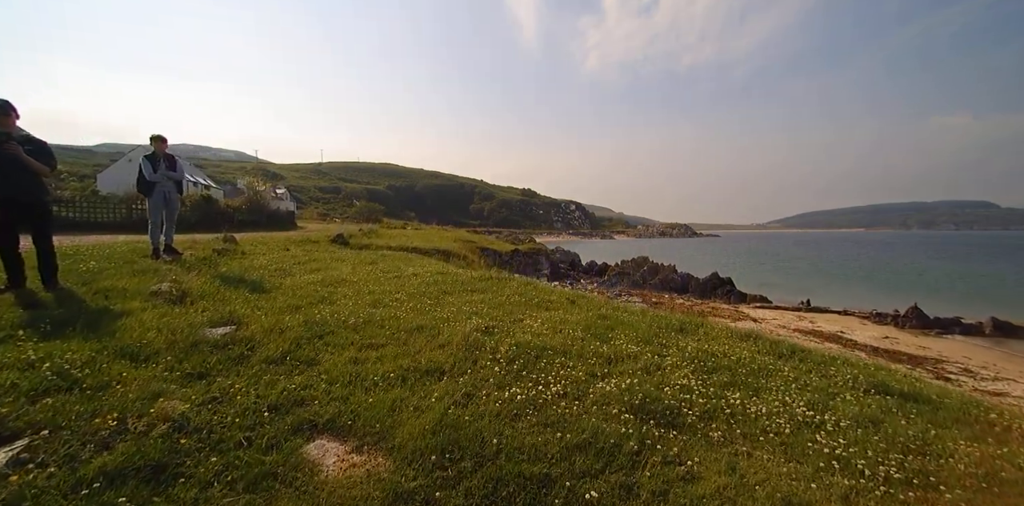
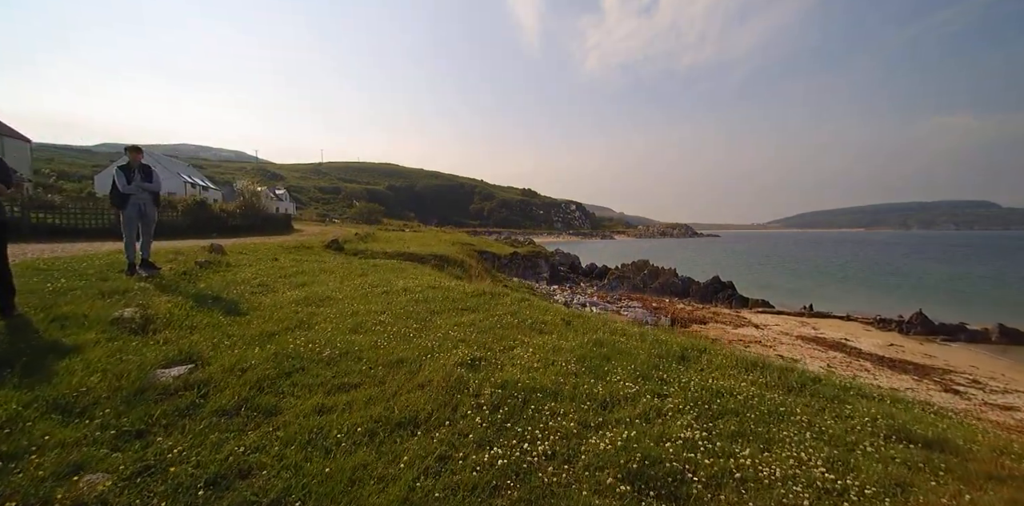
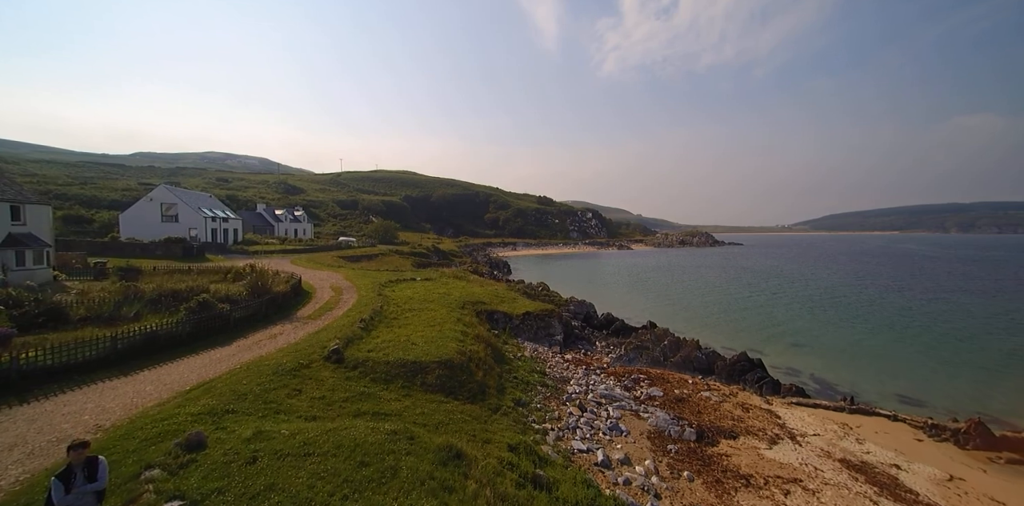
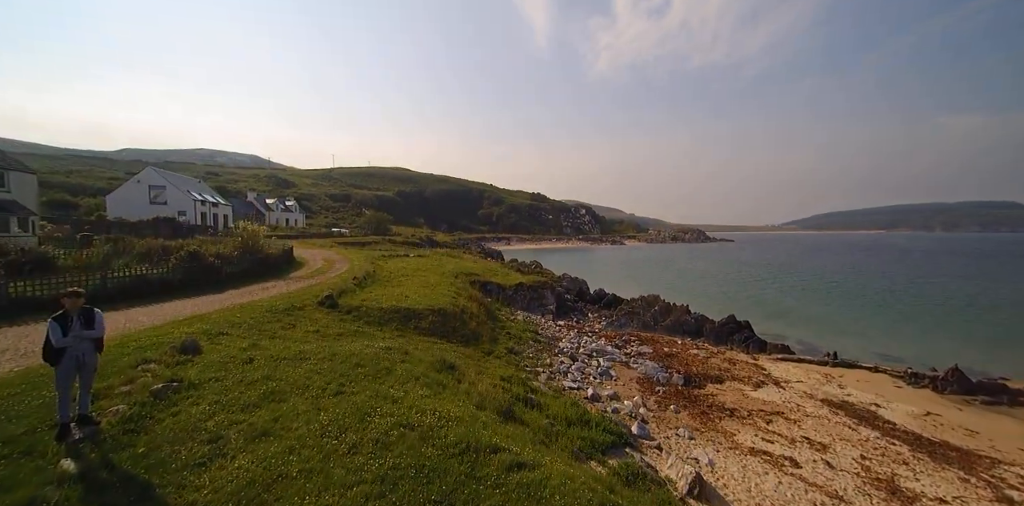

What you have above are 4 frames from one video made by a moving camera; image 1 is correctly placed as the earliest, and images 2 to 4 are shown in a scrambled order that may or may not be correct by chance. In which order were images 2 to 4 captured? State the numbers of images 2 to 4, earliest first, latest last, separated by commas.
2, 4, 3
